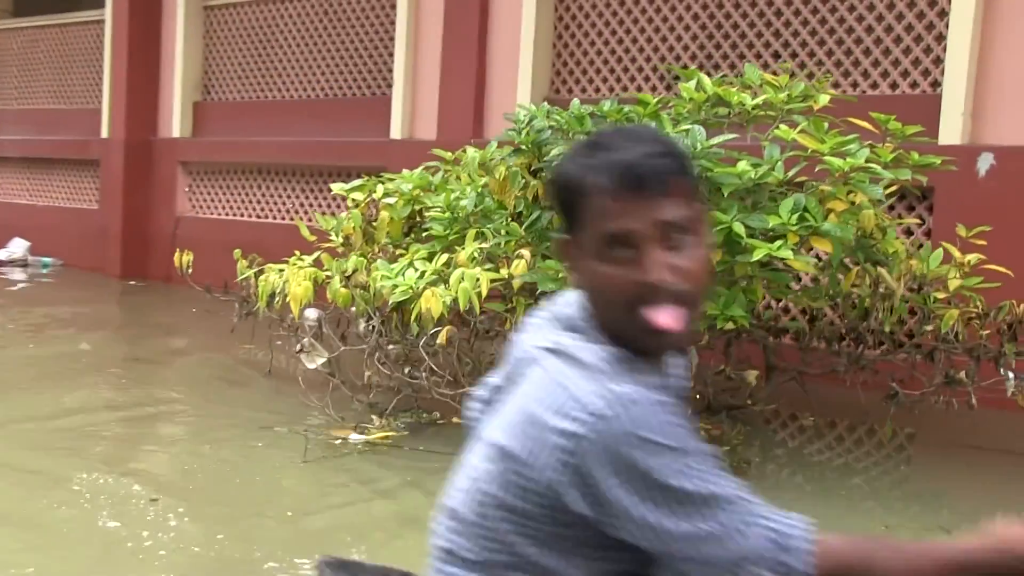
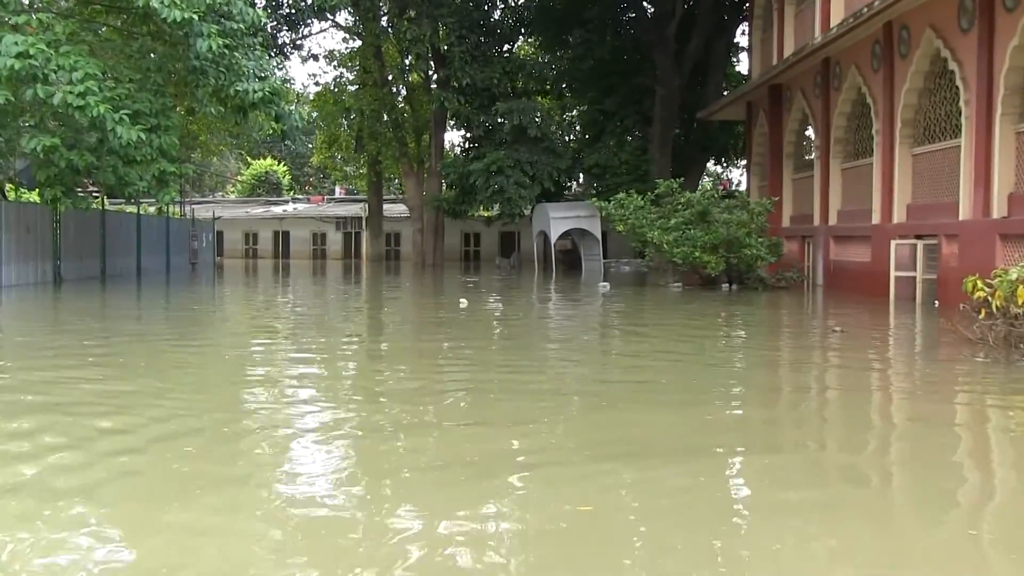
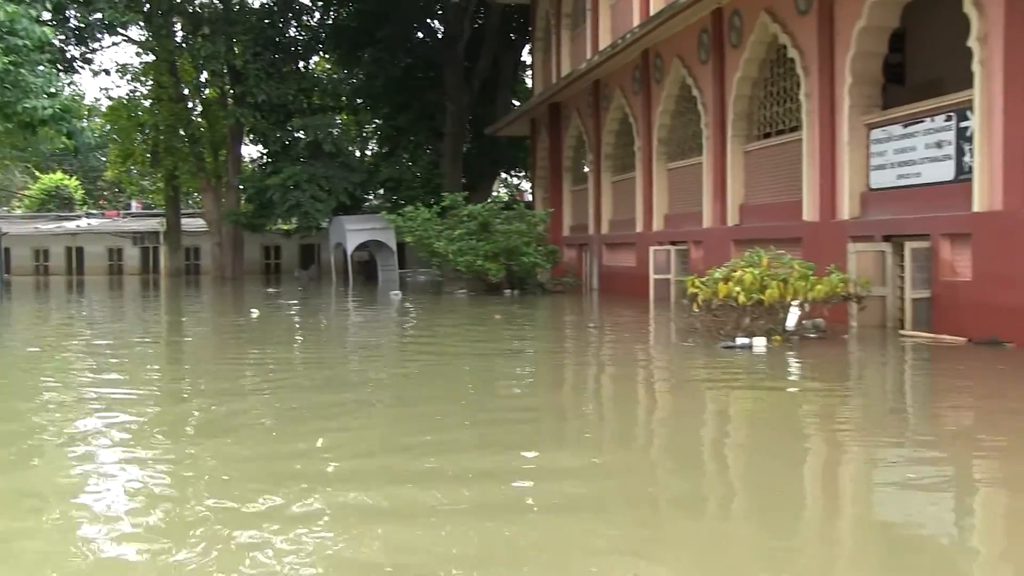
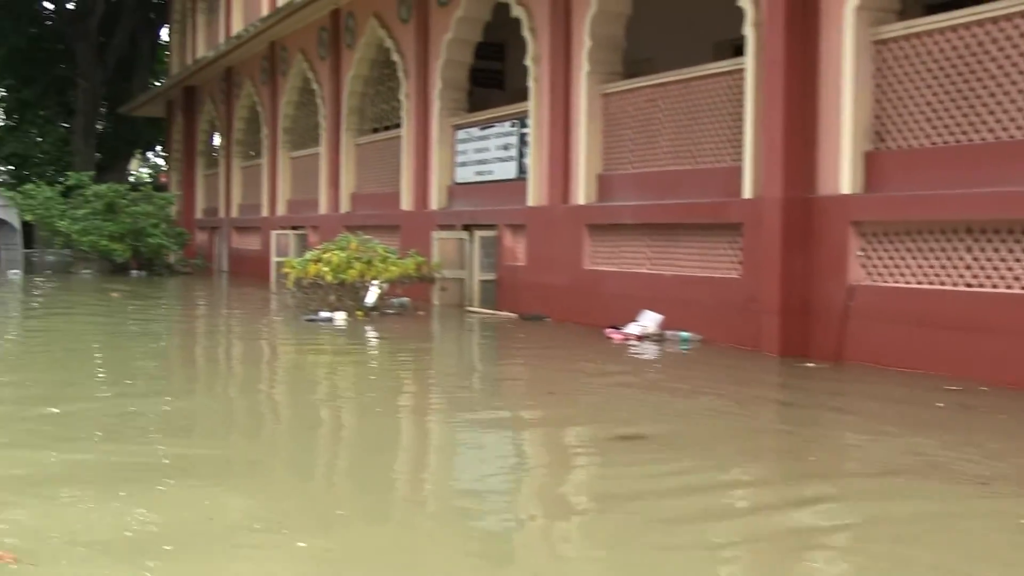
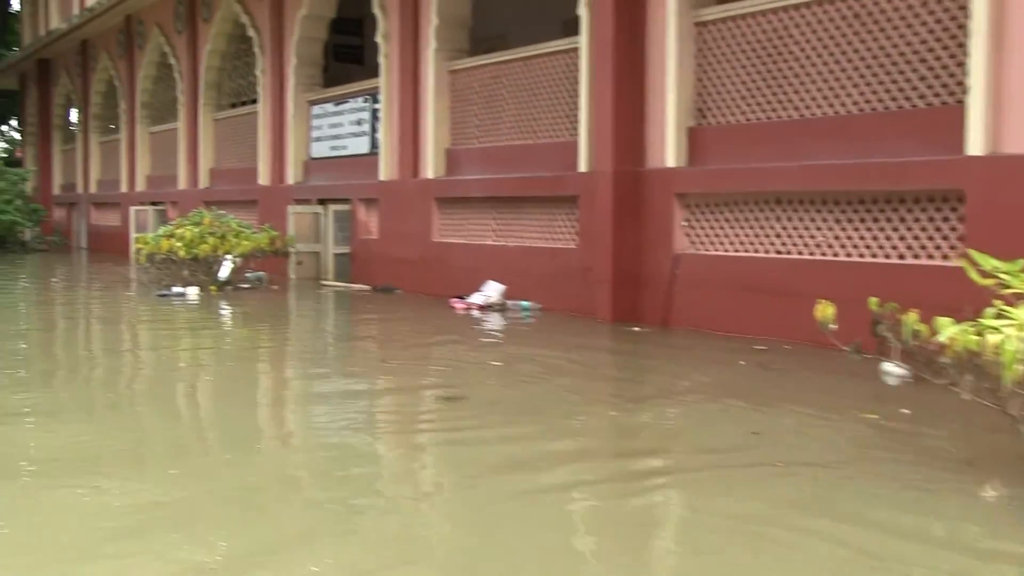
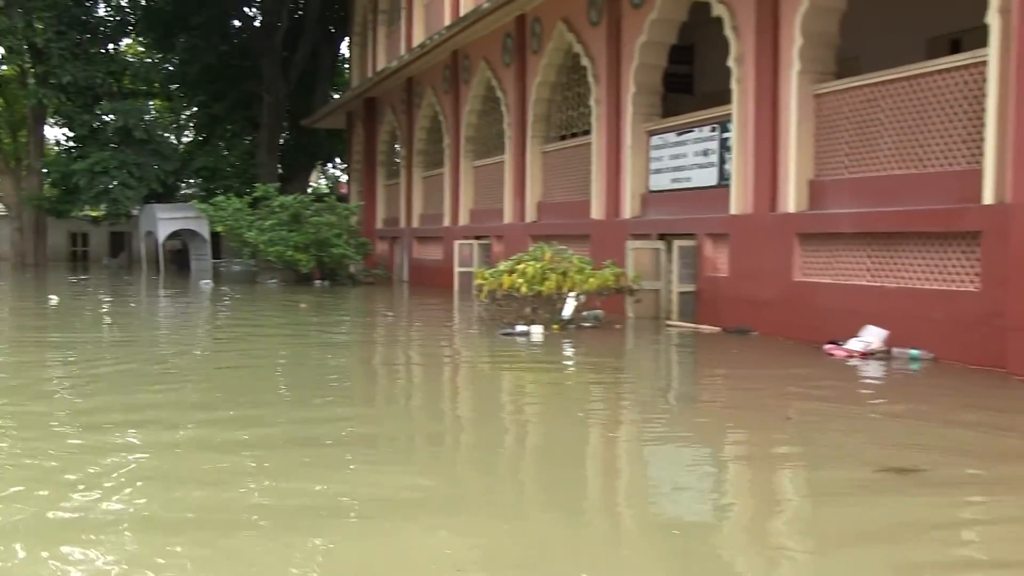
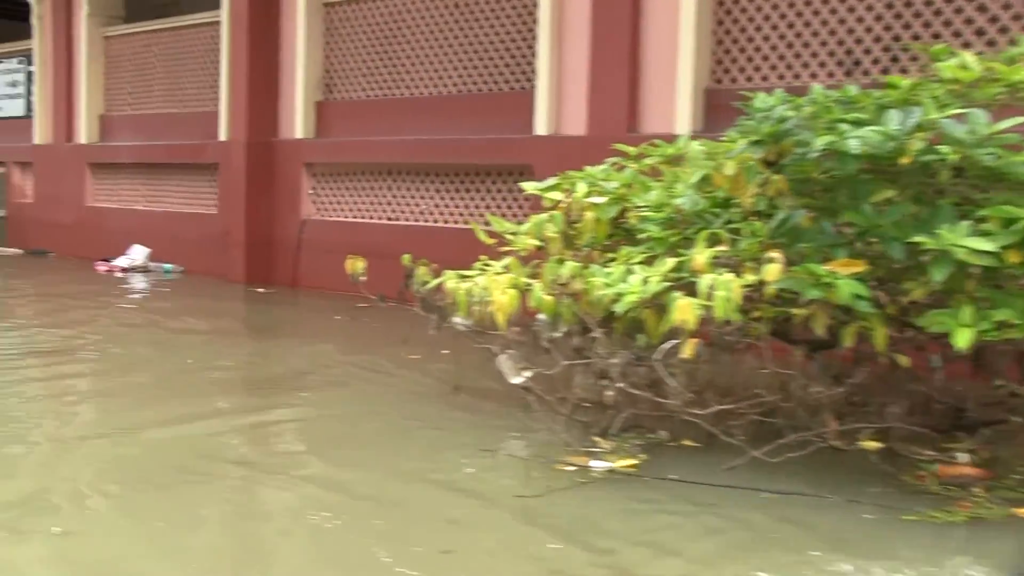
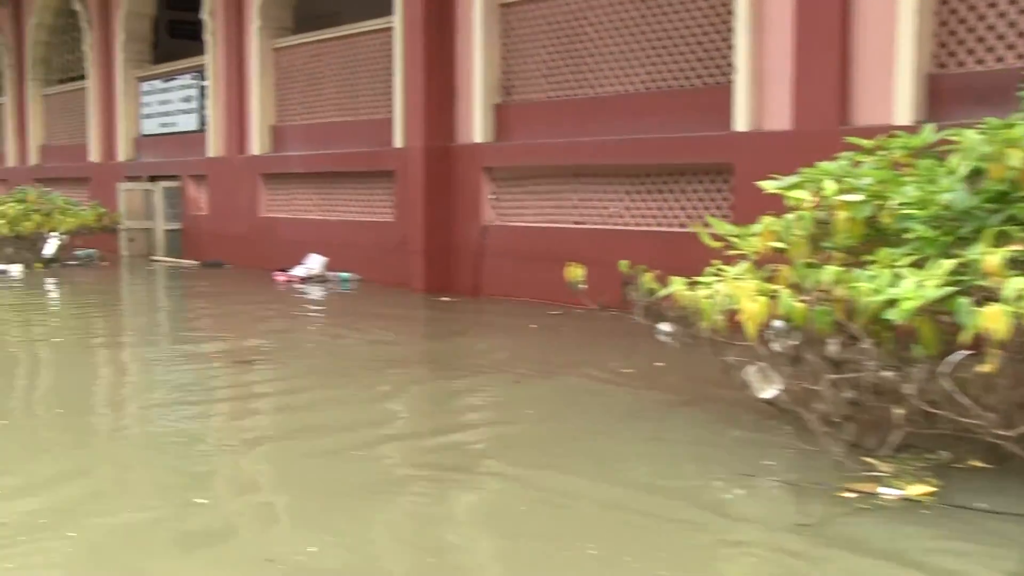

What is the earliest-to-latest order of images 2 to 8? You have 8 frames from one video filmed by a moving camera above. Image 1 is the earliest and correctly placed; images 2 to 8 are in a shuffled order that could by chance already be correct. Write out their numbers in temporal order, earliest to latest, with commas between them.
7, 8, 5, 4, 6, 3, 2
